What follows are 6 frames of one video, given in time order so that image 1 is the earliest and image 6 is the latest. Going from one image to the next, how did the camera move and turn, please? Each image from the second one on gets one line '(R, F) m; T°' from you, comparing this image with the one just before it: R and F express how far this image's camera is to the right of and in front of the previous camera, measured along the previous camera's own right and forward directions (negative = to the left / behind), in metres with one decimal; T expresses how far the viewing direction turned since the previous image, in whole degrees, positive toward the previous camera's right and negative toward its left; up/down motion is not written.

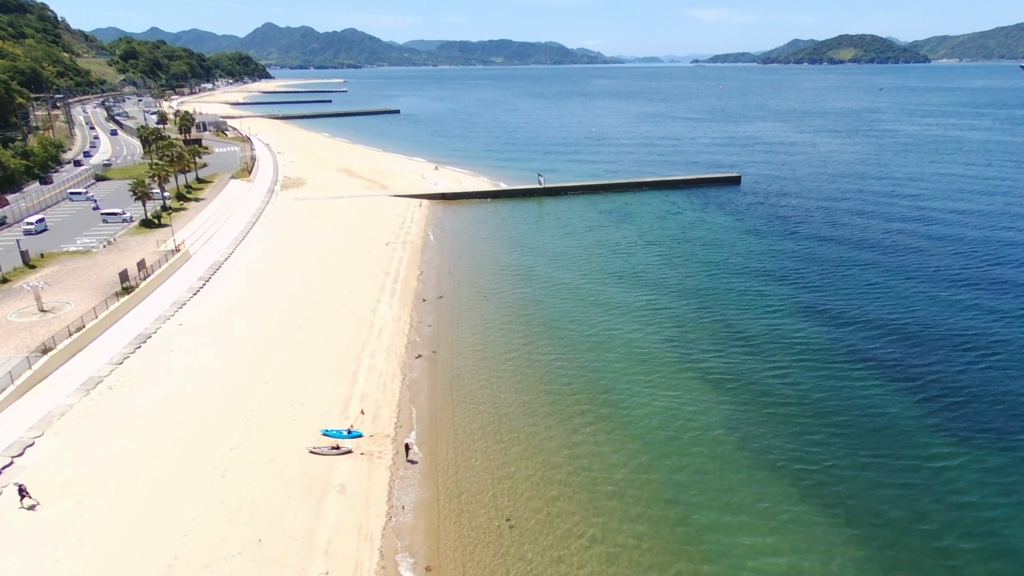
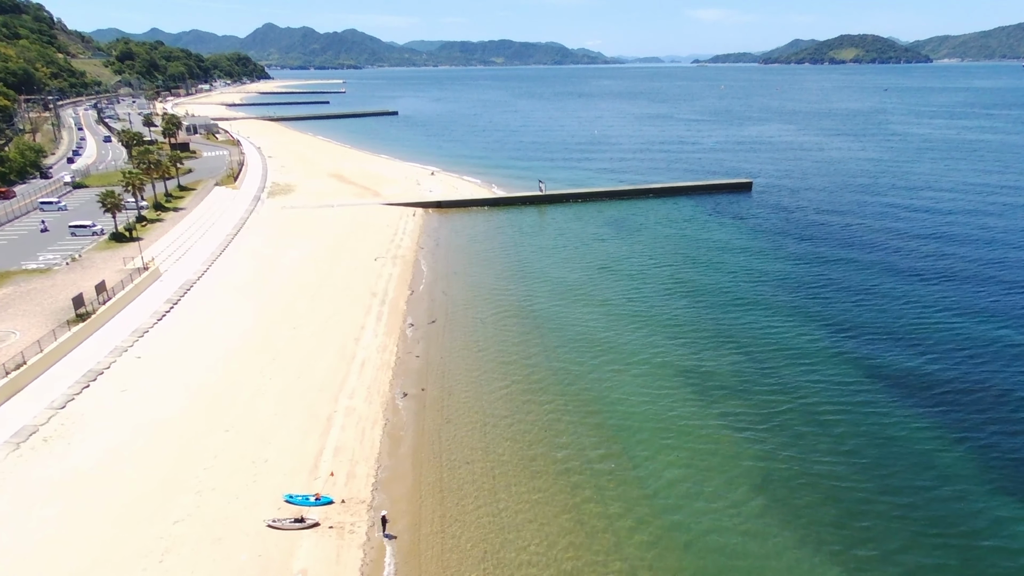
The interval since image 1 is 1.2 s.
(+0.1, +2.9) m; 0°
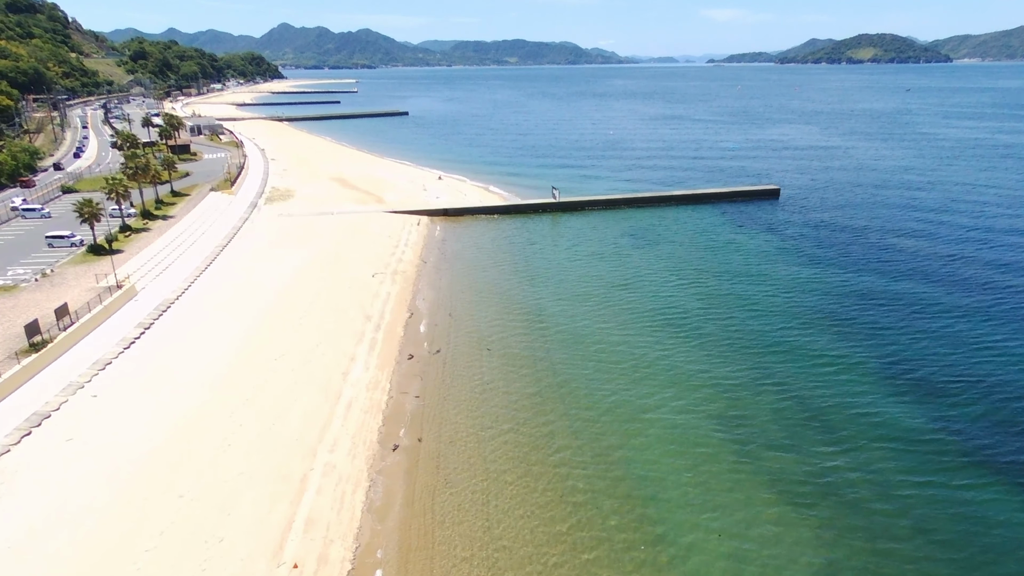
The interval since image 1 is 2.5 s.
(+0.1, +3.3) m; -1°
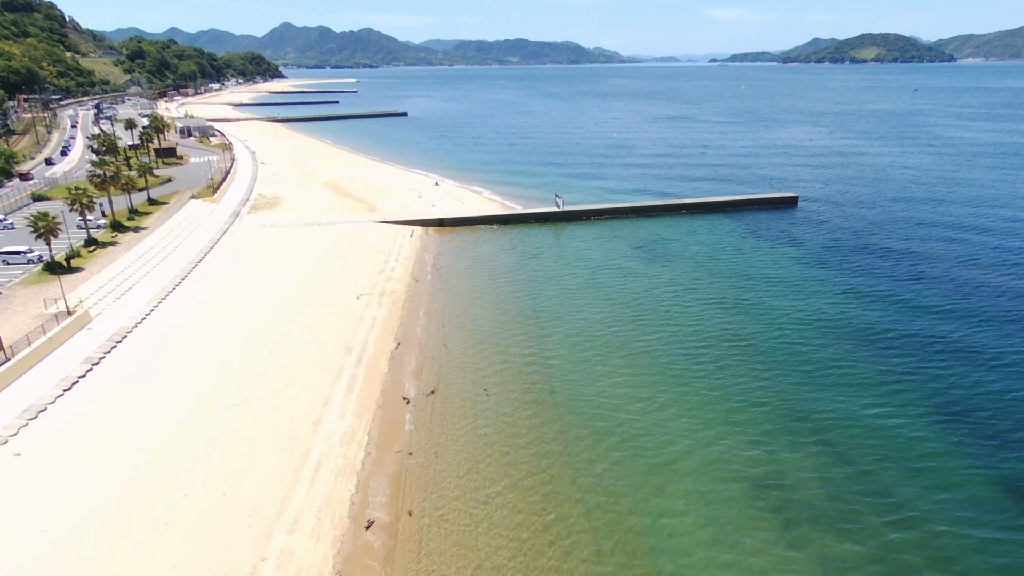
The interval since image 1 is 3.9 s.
(+0.1, +3.3) m; 0°
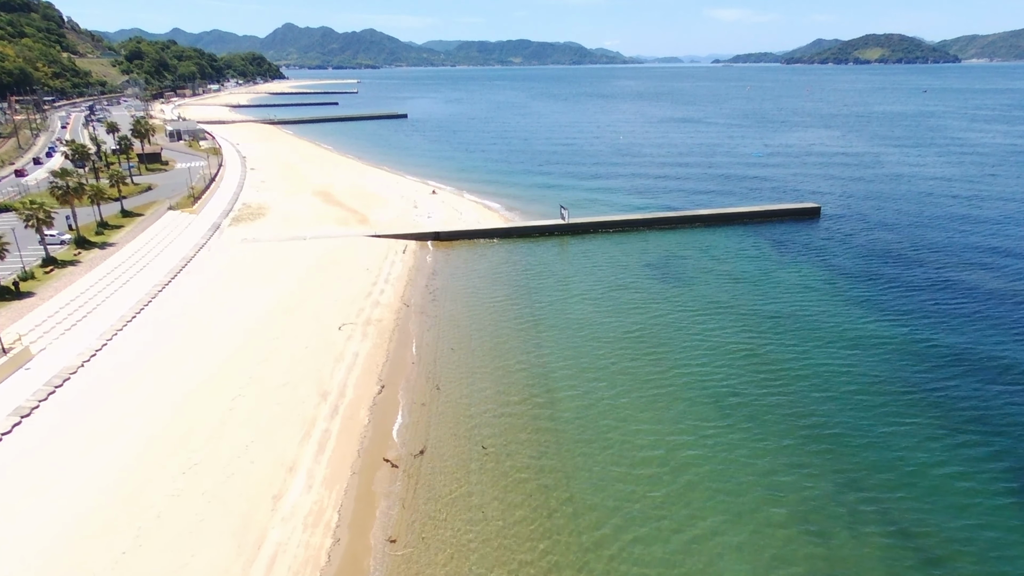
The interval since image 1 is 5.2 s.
(0.0, +3.5) m; 0°
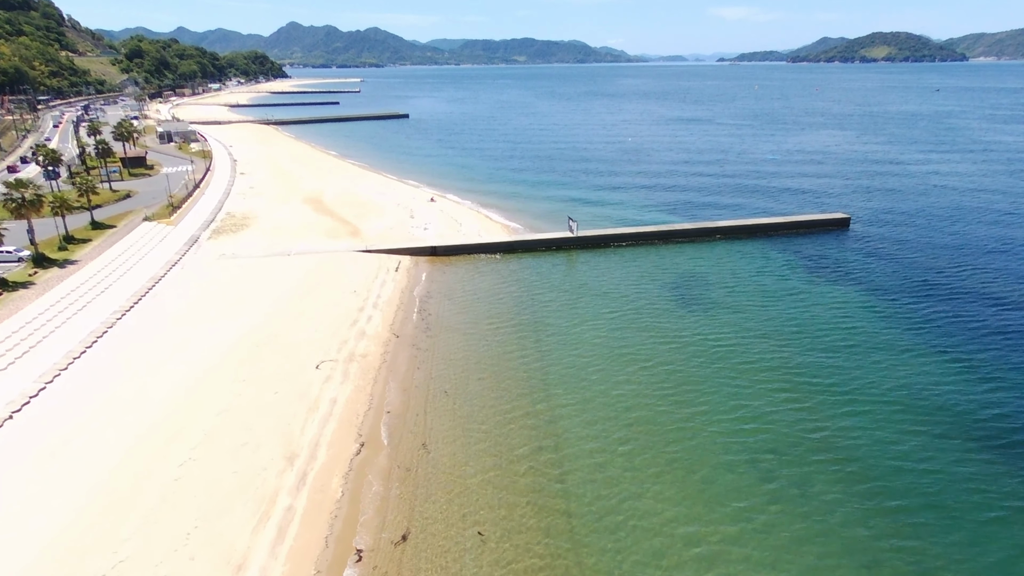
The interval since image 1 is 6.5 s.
(0.0, +3.6) m; 0°
